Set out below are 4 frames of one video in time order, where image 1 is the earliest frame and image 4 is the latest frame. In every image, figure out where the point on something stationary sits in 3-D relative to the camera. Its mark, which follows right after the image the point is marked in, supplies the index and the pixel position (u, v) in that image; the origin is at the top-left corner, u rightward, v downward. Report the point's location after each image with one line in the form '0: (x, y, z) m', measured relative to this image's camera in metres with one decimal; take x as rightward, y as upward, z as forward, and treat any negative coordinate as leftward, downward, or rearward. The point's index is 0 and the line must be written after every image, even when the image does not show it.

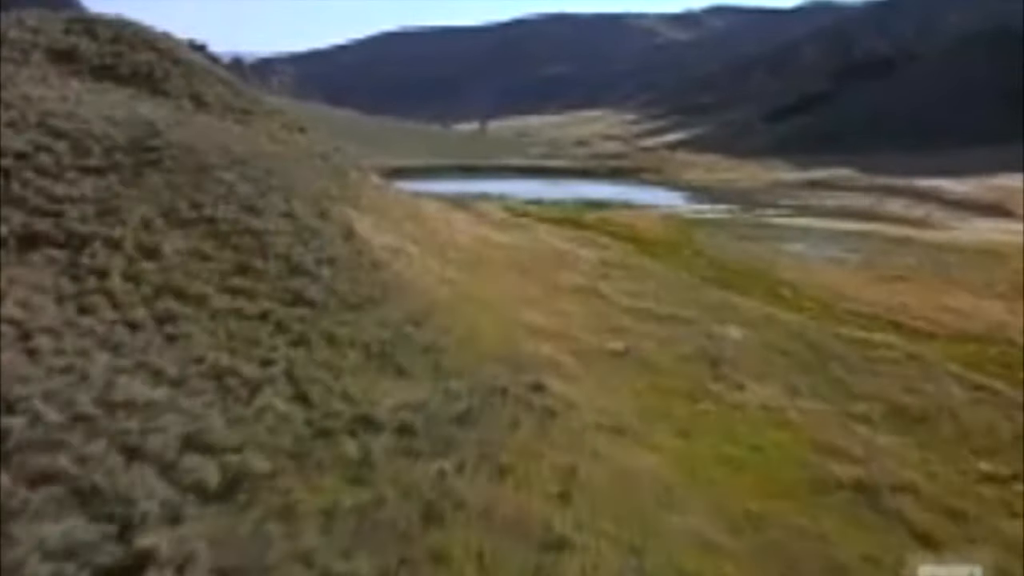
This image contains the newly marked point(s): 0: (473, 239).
0: (-0.3, +0.4, +17.6) m
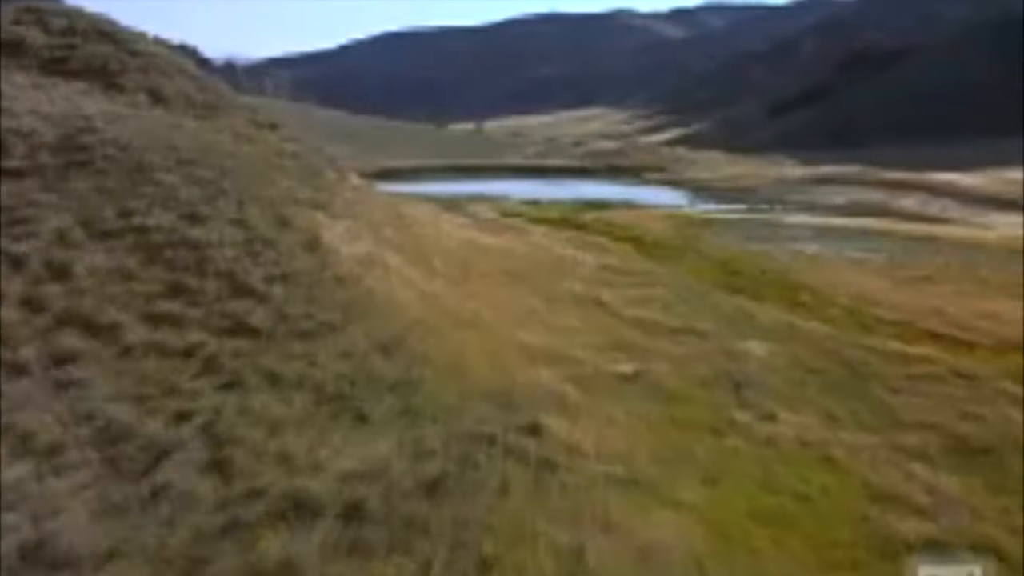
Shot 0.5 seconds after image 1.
0: (-0.3, +0.3, +16.0) m
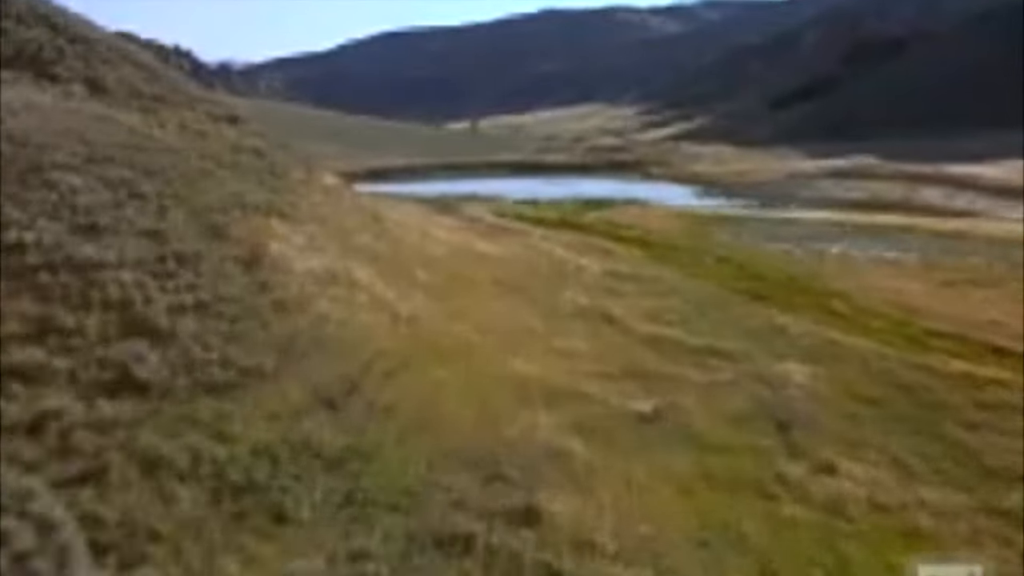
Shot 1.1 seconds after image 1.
0: (-0.4, +0.2, +14.0) m
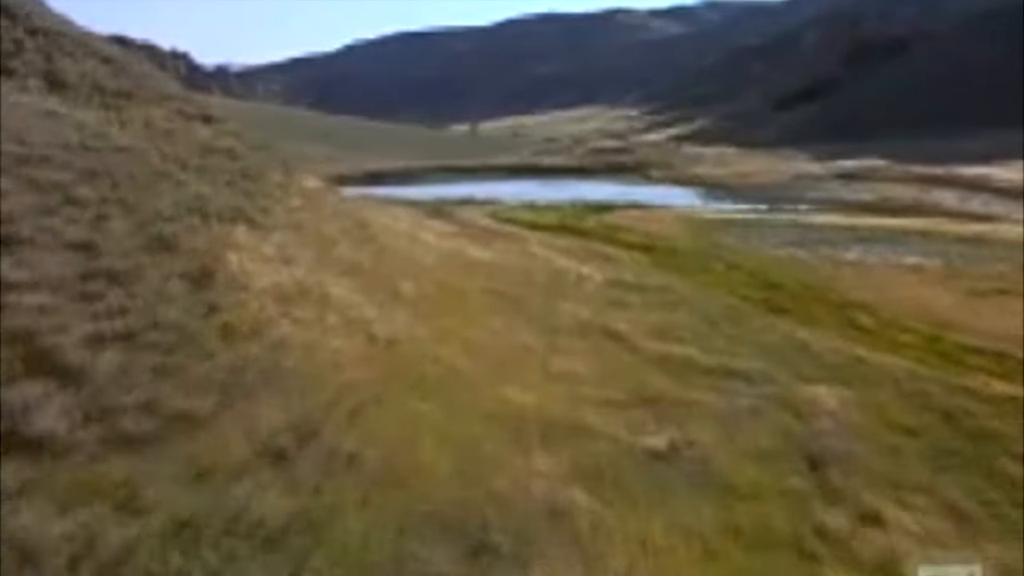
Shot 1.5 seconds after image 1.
0: (-0.4, +0.2, +12.9) m
